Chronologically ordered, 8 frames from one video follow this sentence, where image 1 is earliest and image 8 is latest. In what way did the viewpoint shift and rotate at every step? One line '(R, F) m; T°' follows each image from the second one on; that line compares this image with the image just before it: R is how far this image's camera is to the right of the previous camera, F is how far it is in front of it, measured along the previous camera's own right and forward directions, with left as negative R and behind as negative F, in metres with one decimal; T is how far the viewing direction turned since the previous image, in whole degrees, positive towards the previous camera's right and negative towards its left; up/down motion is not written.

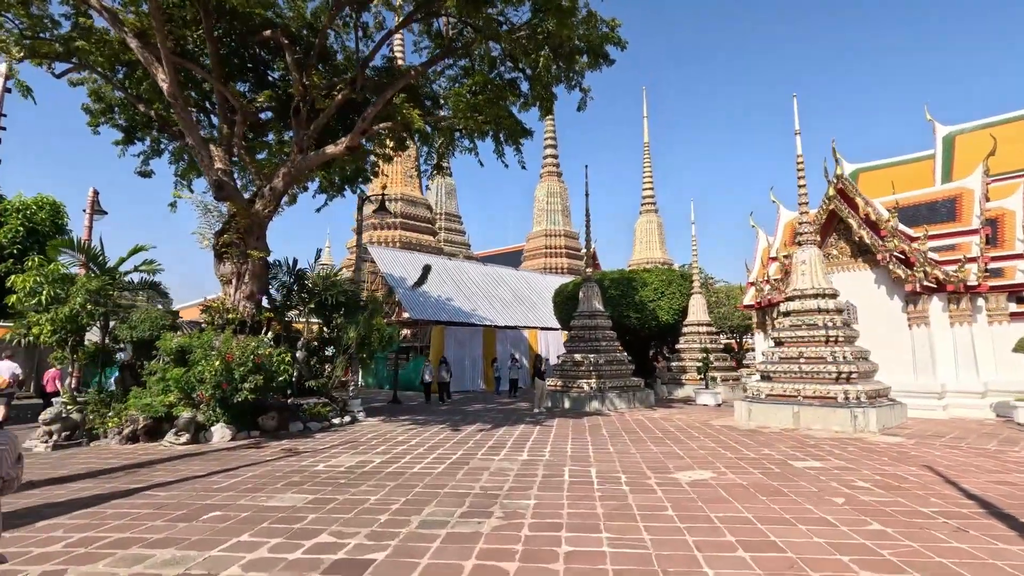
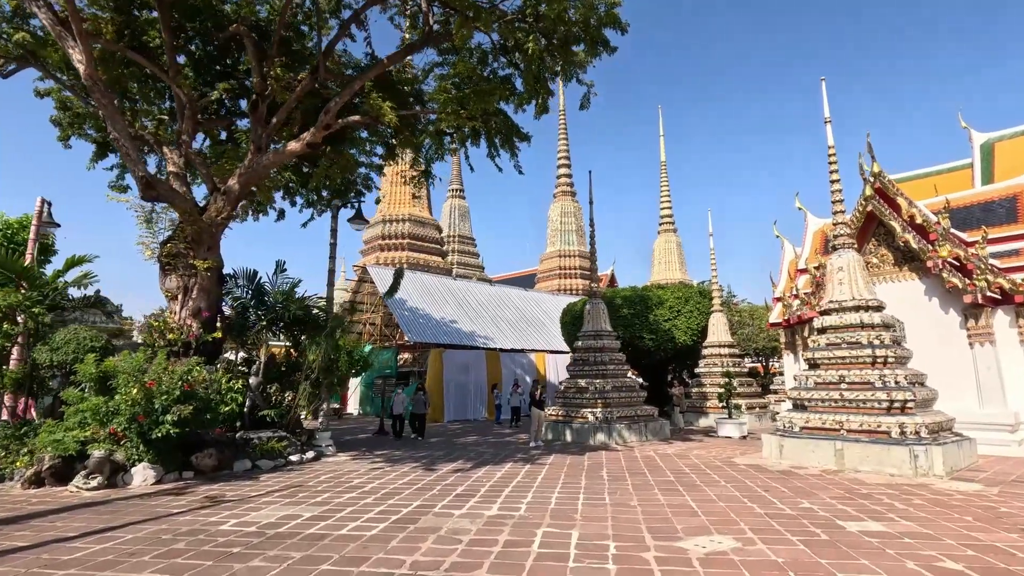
(+0.5, +1.3) m; -2°
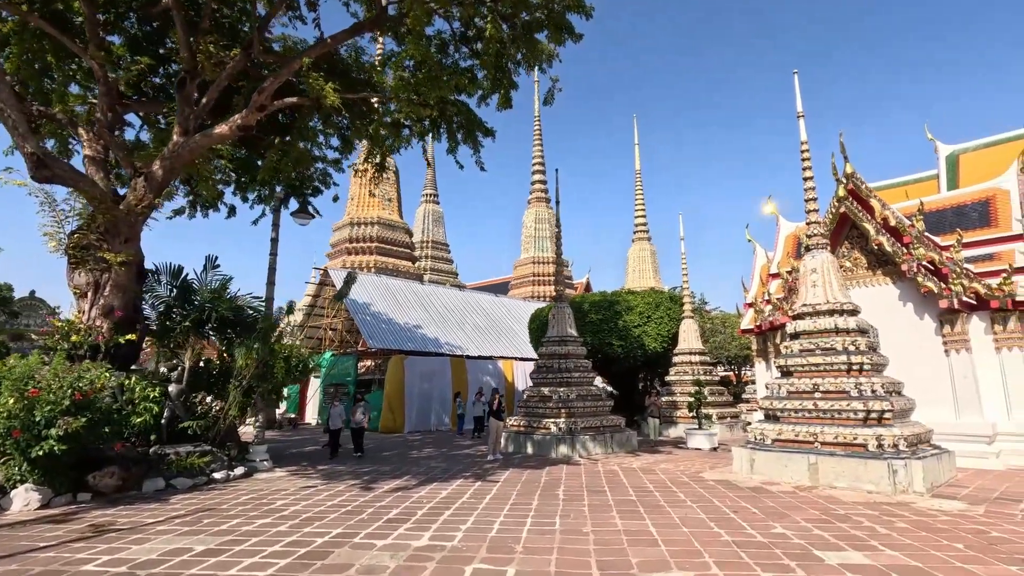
(+0.3, +0.7) m; +2°
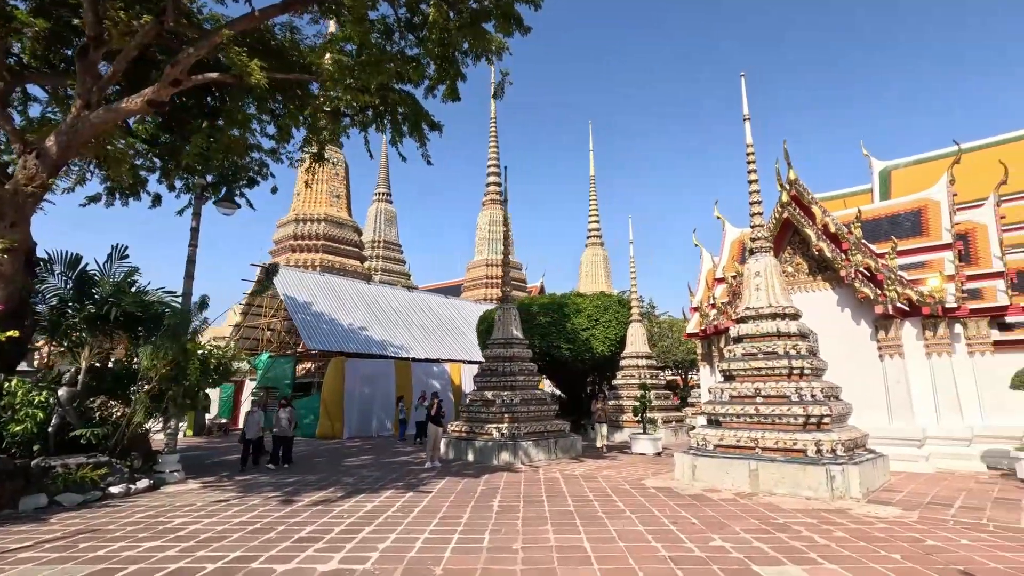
(+0.2, +0.4) m; +5°
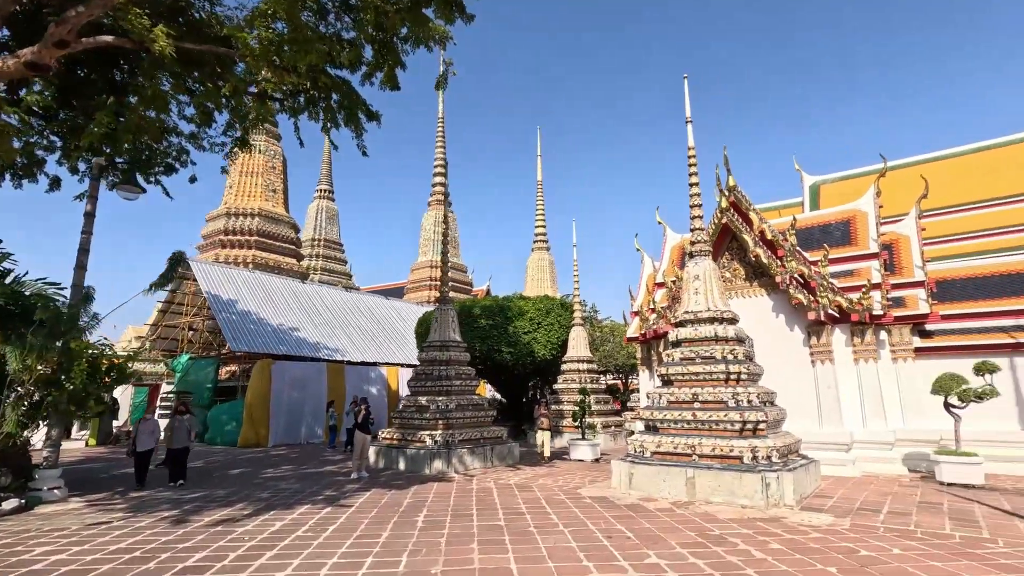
(+0.2, +0.4) m; +6°
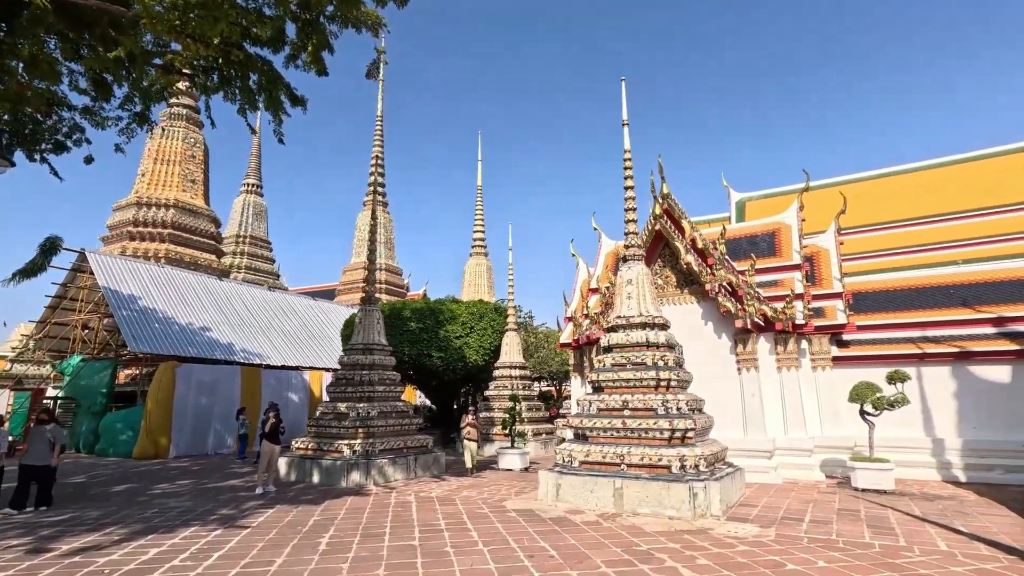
(+0.1, +0.4) m; +7°
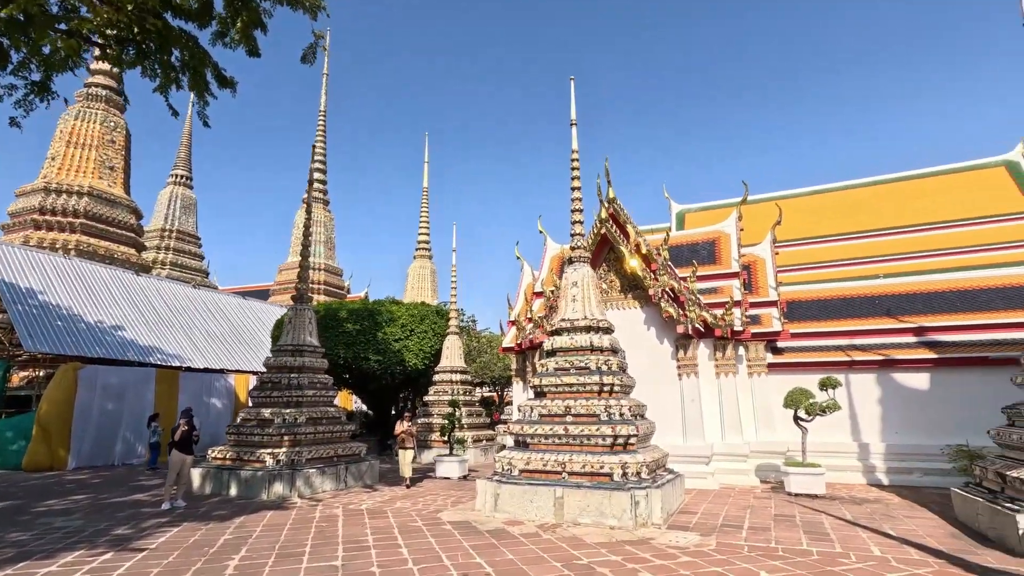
(0.0, +0.3) m; +6°
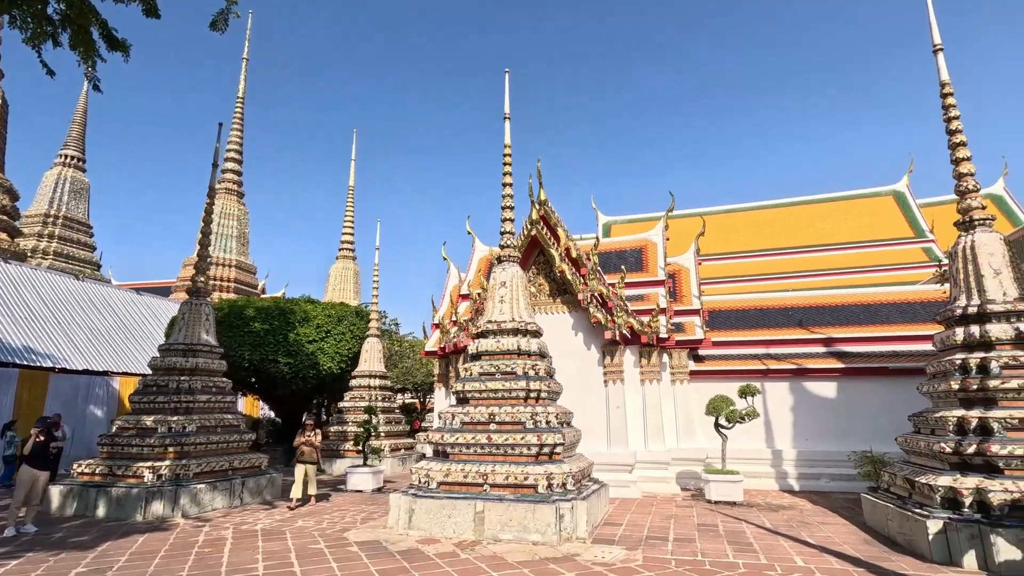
(0.0, +0.4) m; +8°
